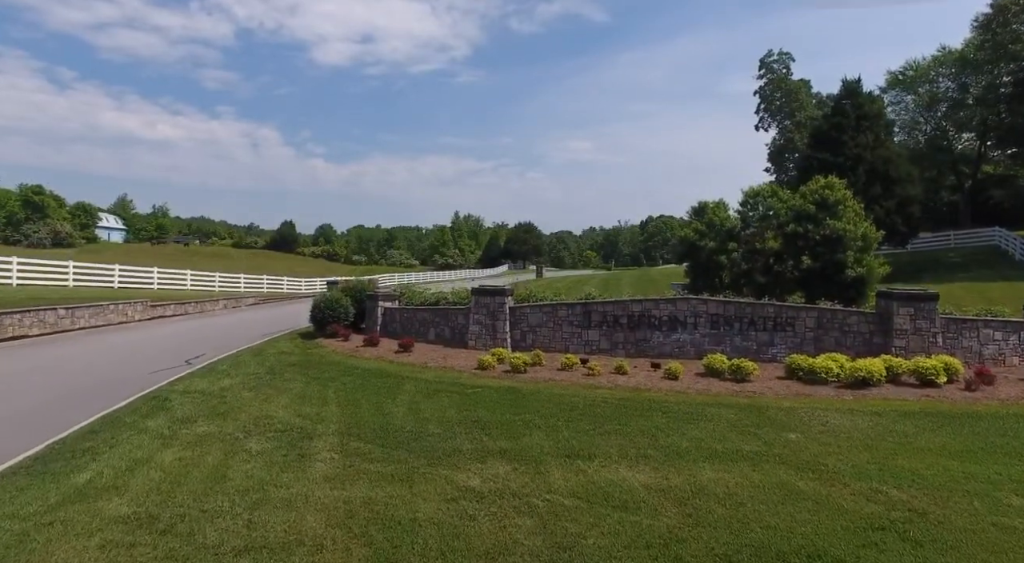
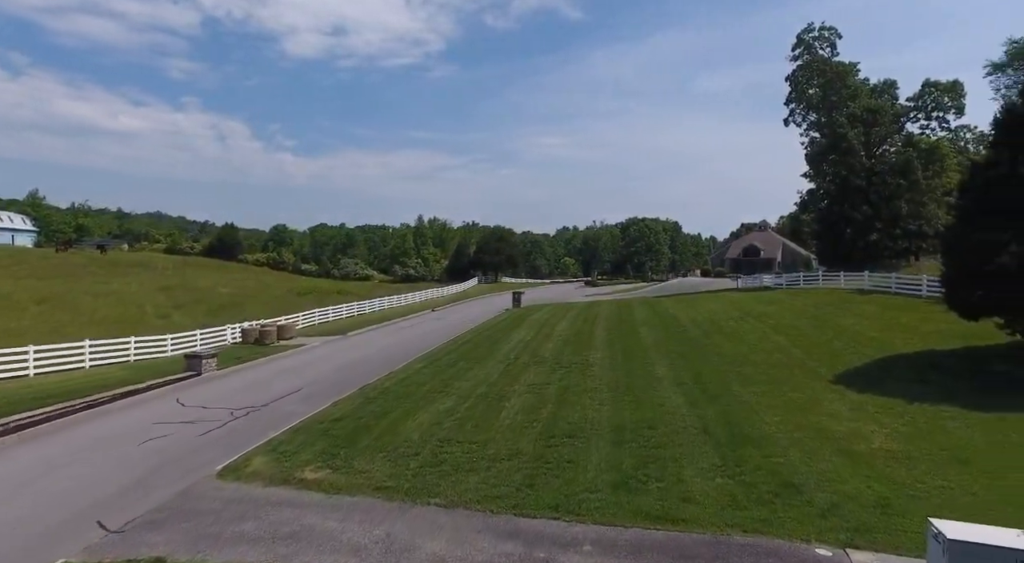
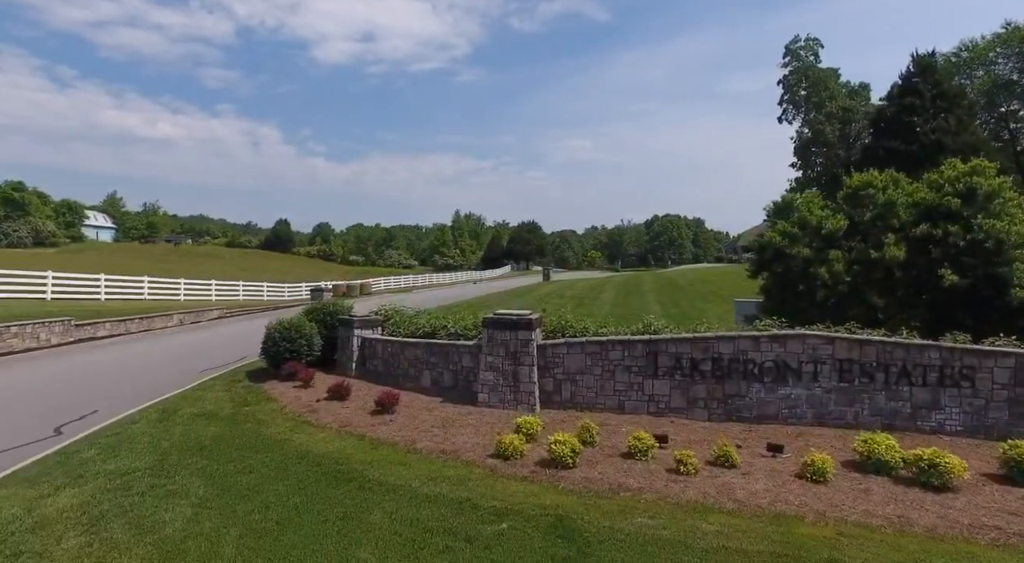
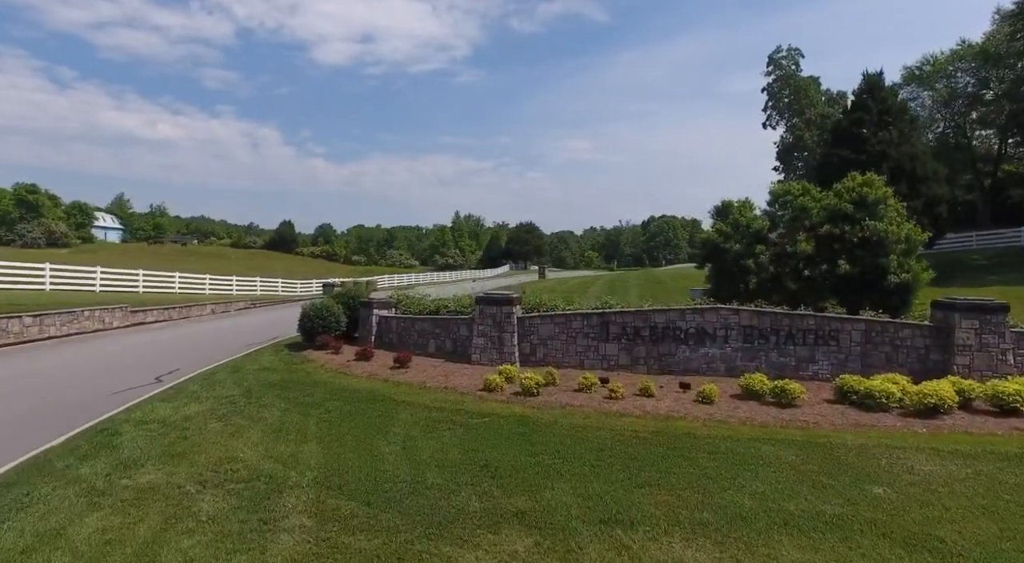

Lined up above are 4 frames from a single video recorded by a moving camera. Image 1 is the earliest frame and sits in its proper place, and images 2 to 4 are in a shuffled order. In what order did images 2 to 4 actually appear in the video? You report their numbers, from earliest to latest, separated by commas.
4, 3, 2
